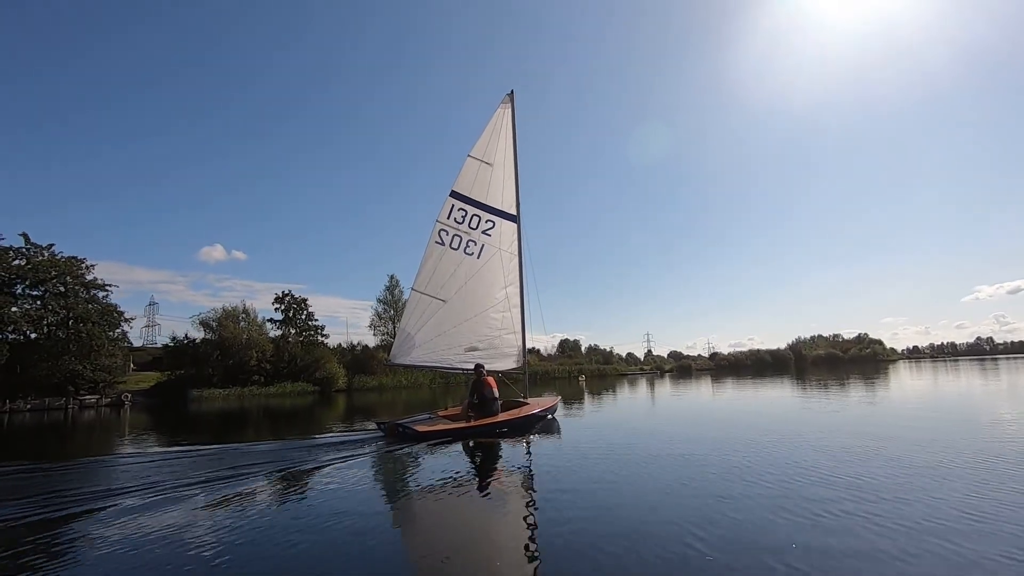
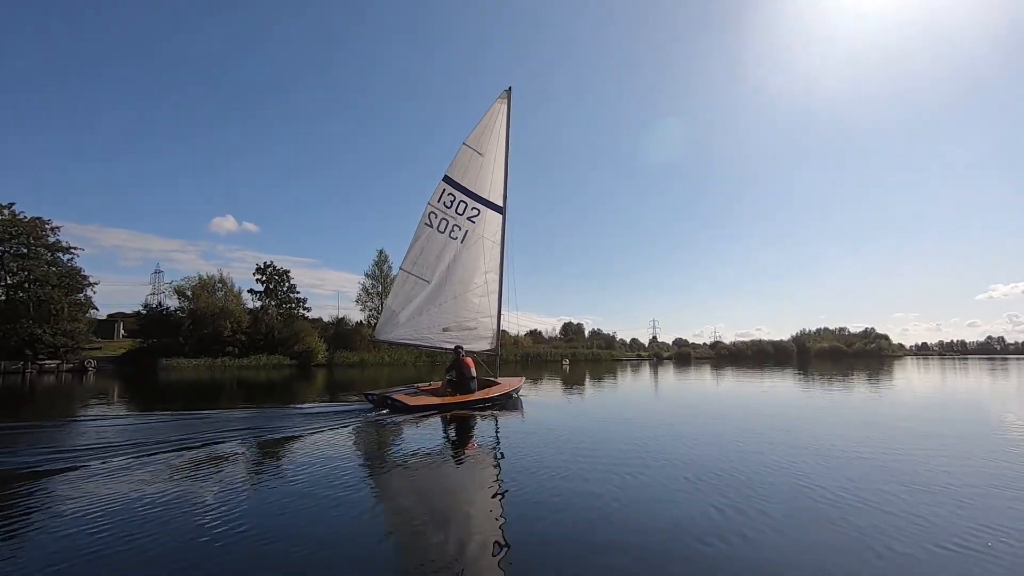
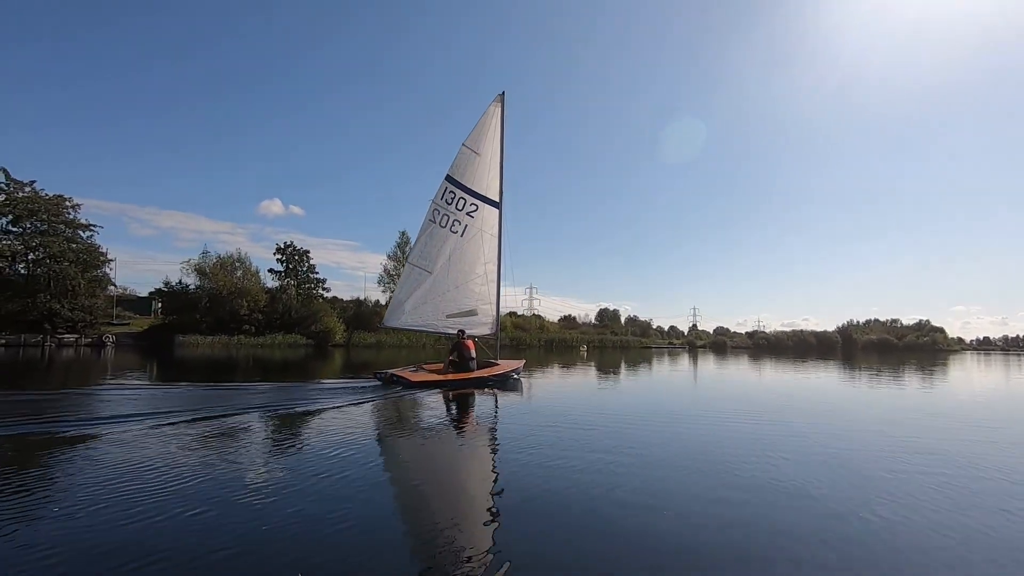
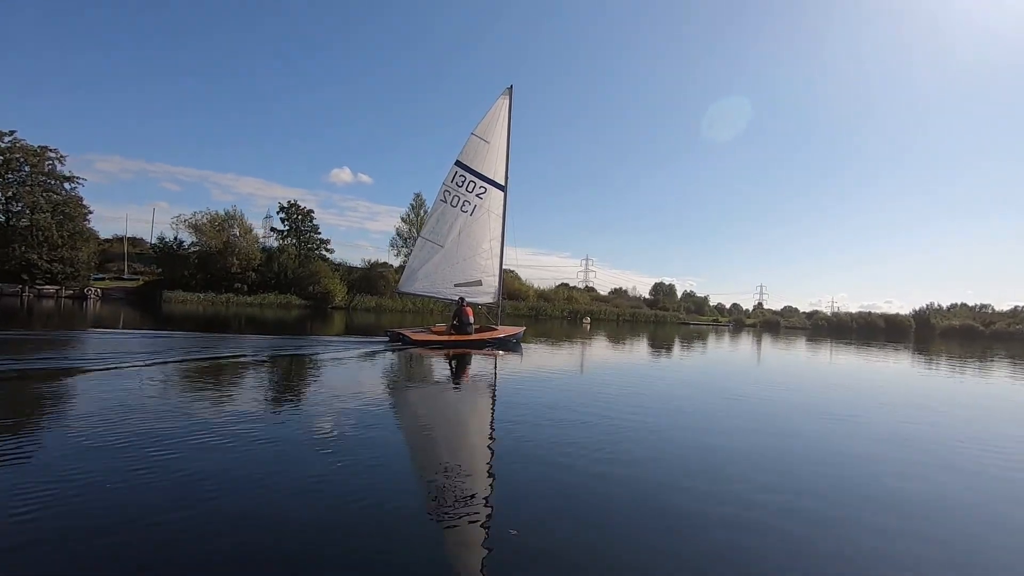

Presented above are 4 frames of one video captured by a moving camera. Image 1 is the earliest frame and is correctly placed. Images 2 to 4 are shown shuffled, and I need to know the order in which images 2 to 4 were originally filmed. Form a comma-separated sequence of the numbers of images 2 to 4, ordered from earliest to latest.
2, 3, 4
